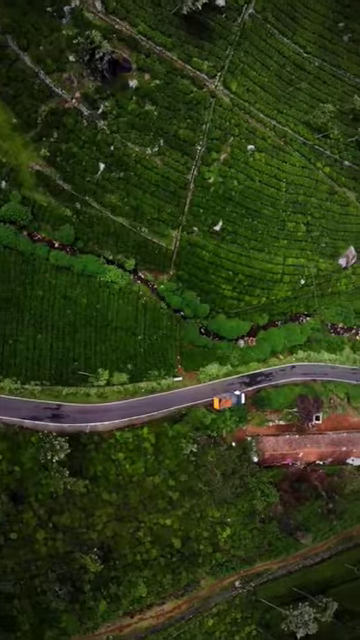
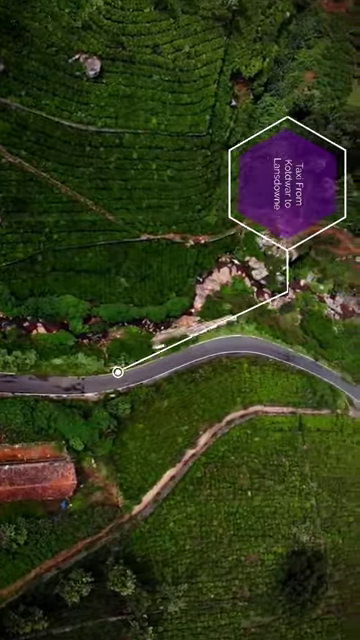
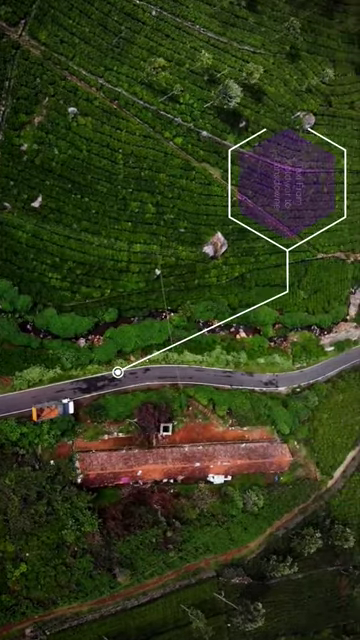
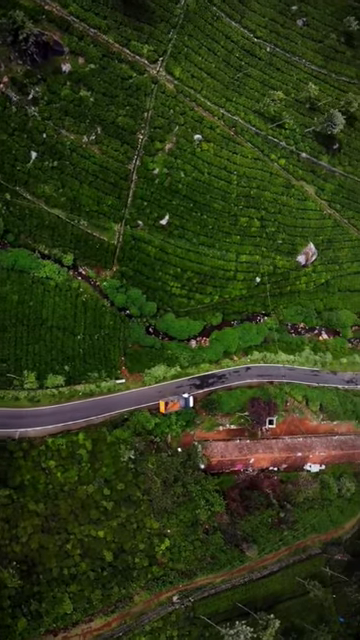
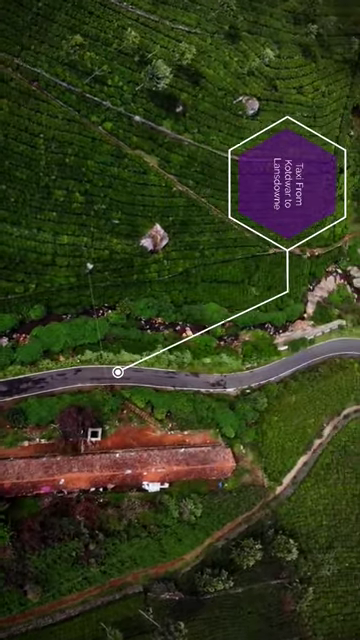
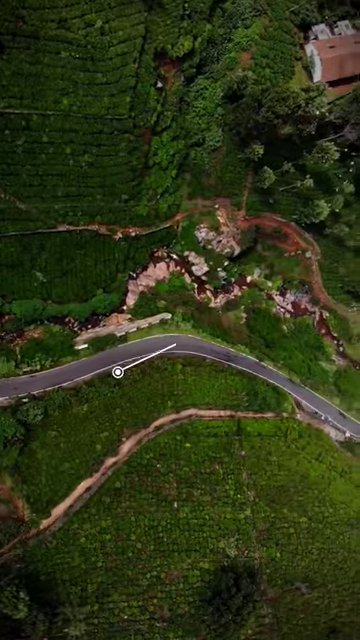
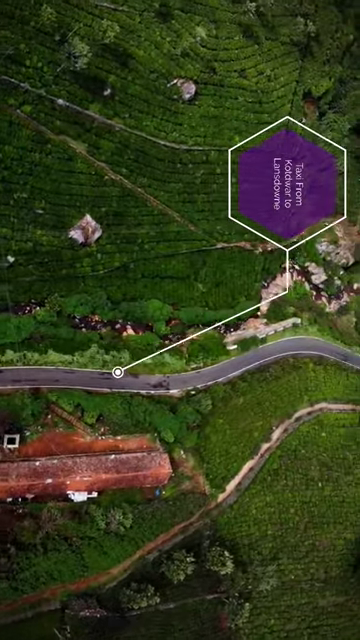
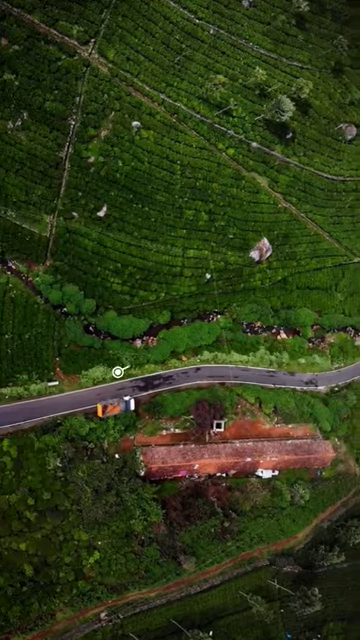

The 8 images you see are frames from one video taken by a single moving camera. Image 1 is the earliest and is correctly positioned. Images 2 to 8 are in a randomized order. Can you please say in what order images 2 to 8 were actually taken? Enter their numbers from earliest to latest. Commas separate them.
4, 8, 3, 5, 7, 2, 6
